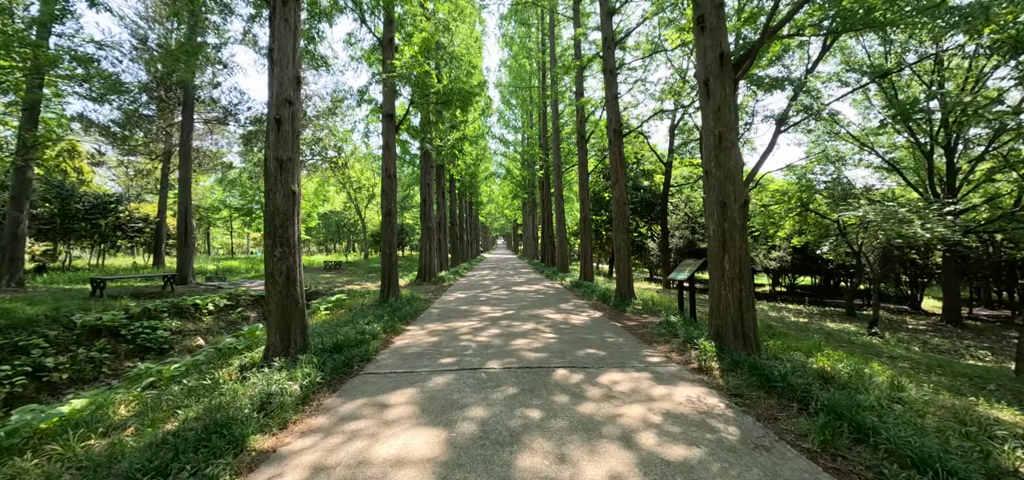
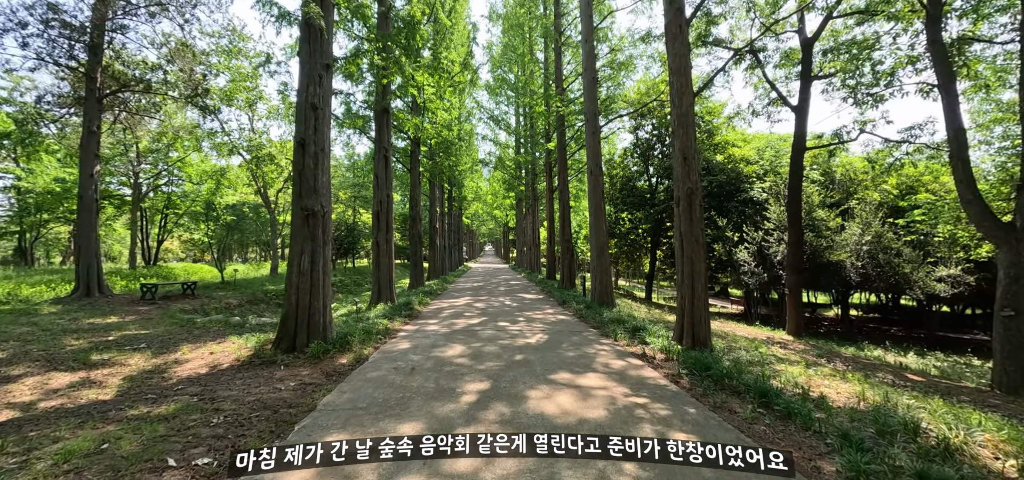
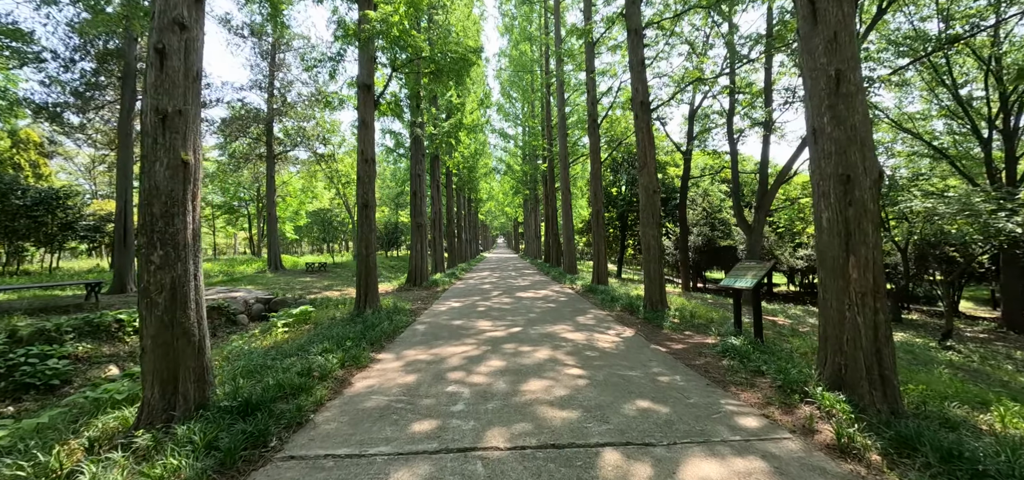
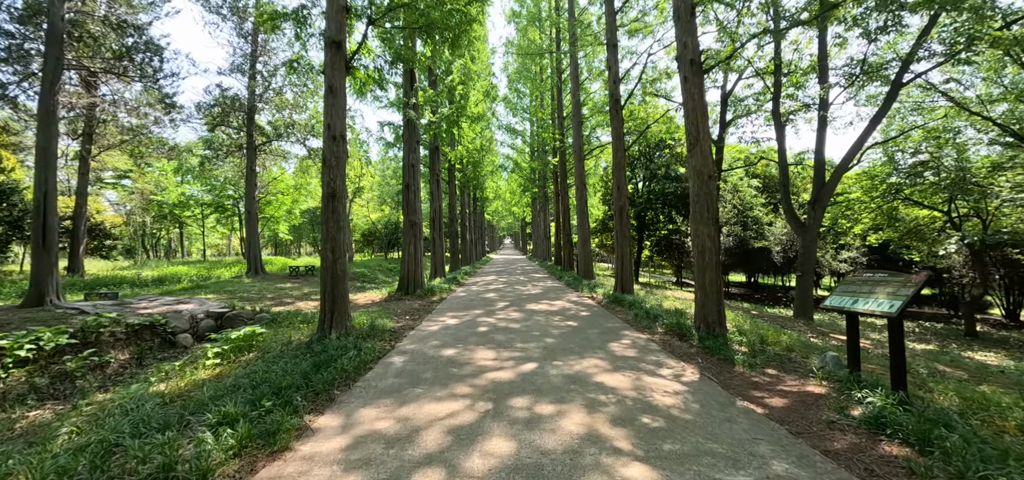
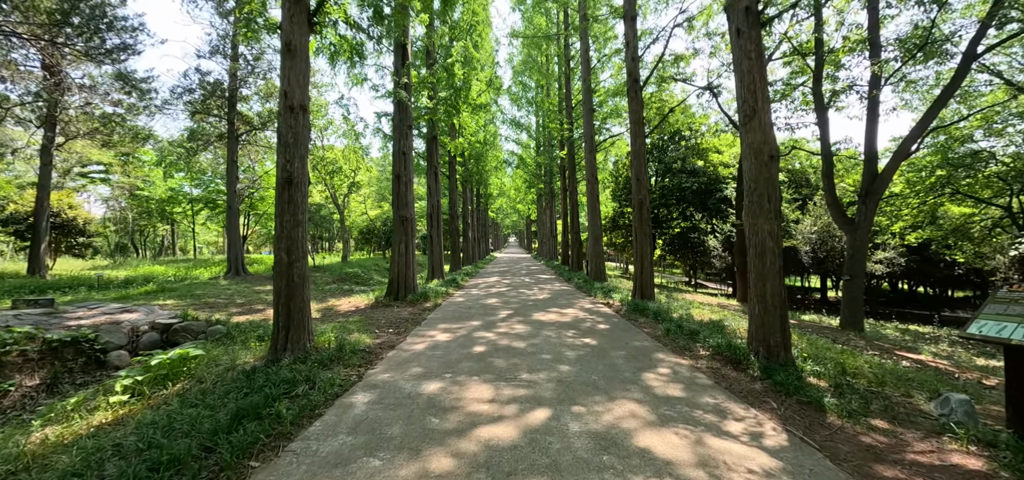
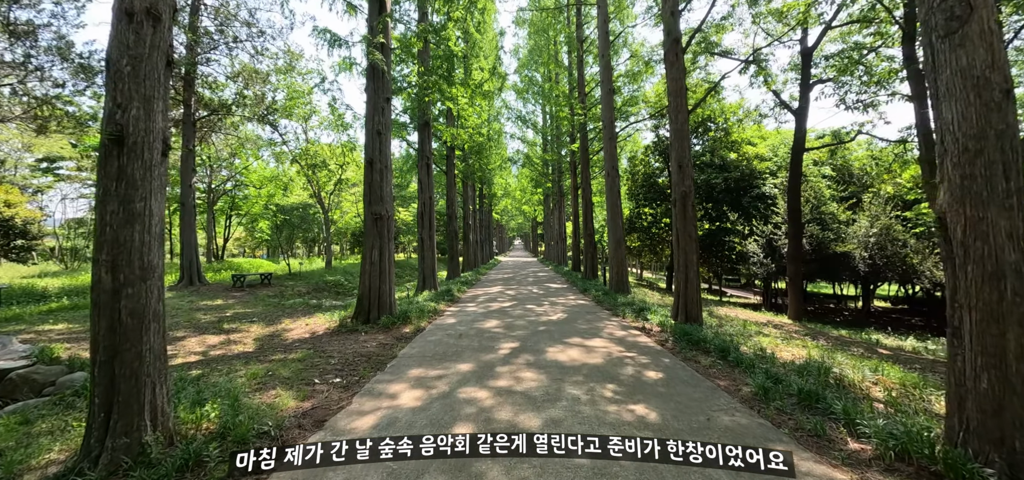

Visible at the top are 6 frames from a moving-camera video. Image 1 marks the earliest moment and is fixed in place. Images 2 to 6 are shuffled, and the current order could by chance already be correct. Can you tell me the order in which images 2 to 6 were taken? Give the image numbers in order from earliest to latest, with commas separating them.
3, 4, 5, 6, 2
